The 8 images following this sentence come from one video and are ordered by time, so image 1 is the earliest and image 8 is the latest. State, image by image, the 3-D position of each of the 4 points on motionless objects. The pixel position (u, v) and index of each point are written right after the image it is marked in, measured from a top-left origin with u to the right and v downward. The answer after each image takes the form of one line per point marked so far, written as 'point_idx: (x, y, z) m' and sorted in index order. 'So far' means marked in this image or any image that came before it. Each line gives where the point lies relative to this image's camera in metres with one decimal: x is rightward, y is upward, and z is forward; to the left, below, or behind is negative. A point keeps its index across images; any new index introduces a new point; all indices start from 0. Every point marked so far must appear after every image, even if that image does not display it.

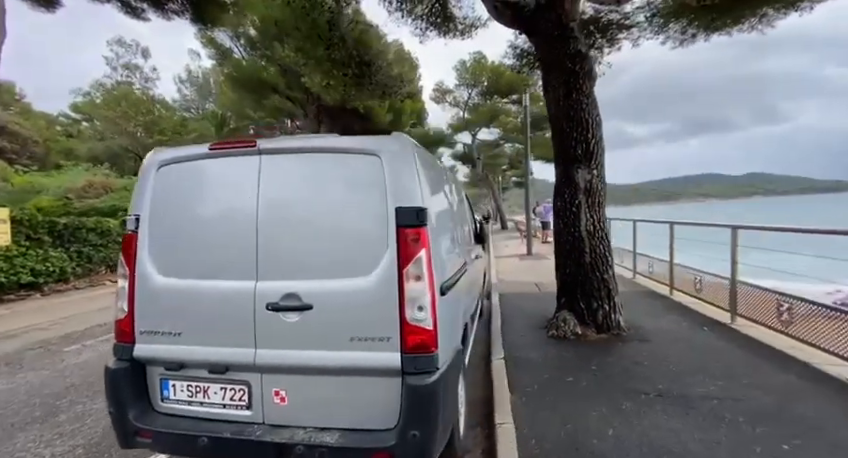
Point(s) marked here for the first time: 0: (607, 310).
0: (+1.8, -0.8, +3.9) m
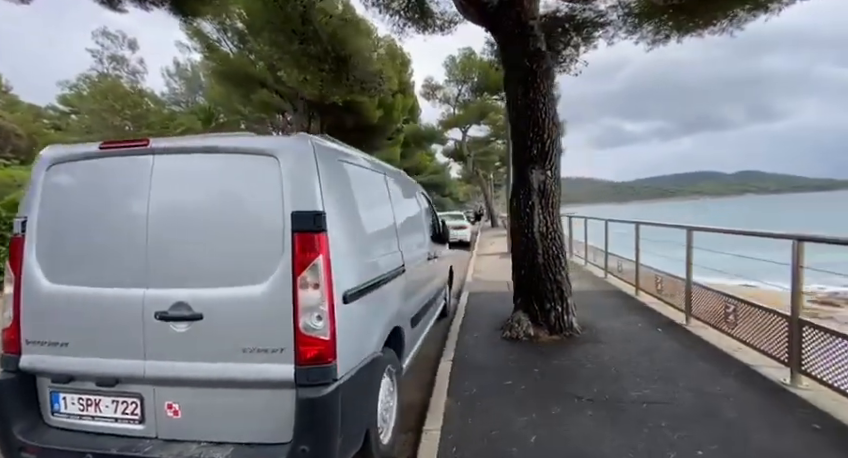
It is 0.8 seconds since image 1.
0: (+1.4, -0.8, +3.9) m
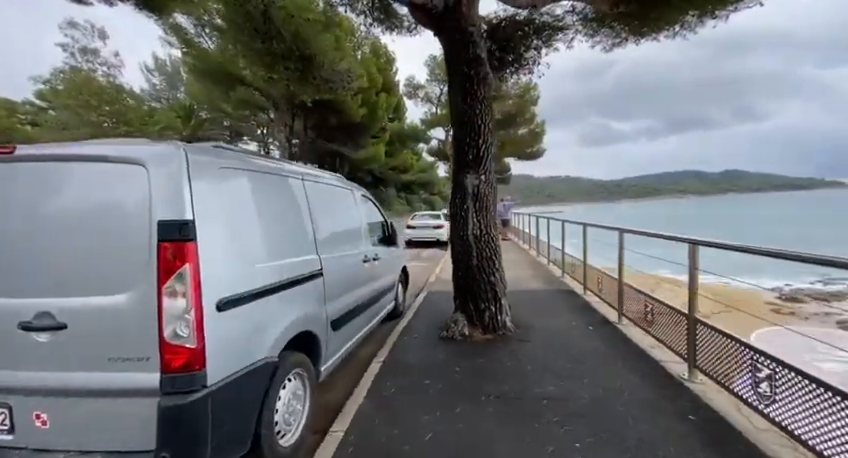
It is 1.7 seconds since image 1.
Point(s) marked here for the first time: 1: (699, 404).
0: (+0.7, -0.9, +4.0) m
1: (+1.7, -1.1, +2.3) m
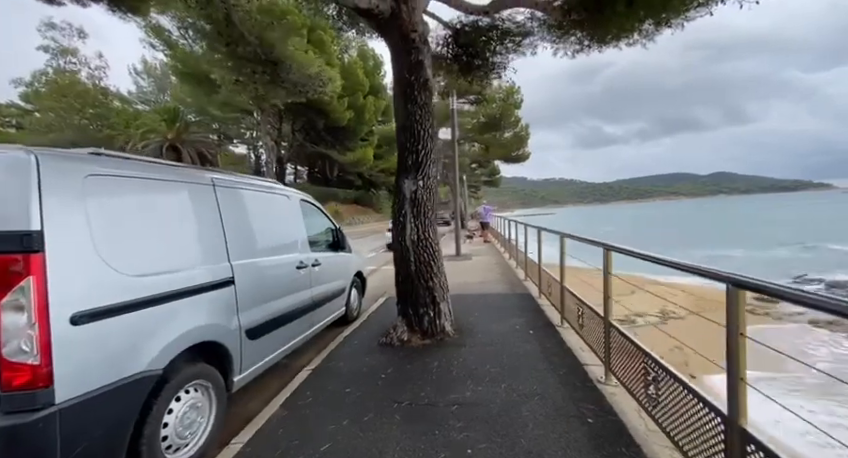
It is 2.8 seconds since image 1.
0: (+0.1, -0.9, +4.0) m
1: (+1.1, -1.1, +2.3) m
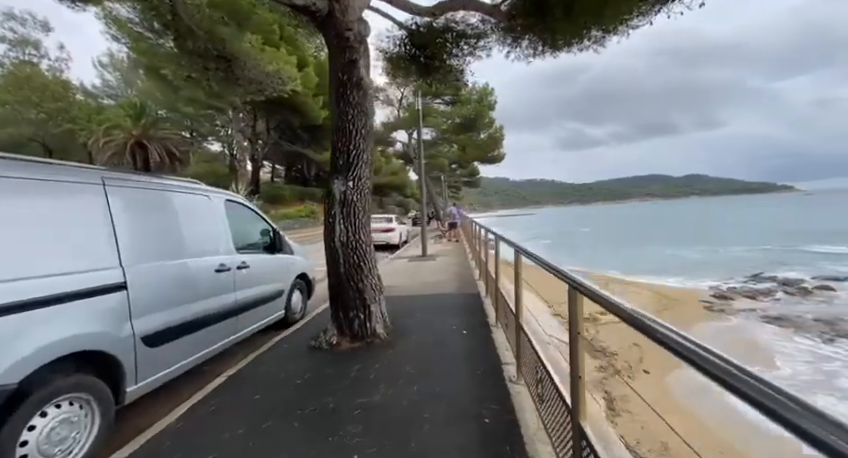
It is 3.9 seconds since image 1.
0: (-0.6, -0.9, +3.9) m
1: (+0.5, -1.1, +2.4) m
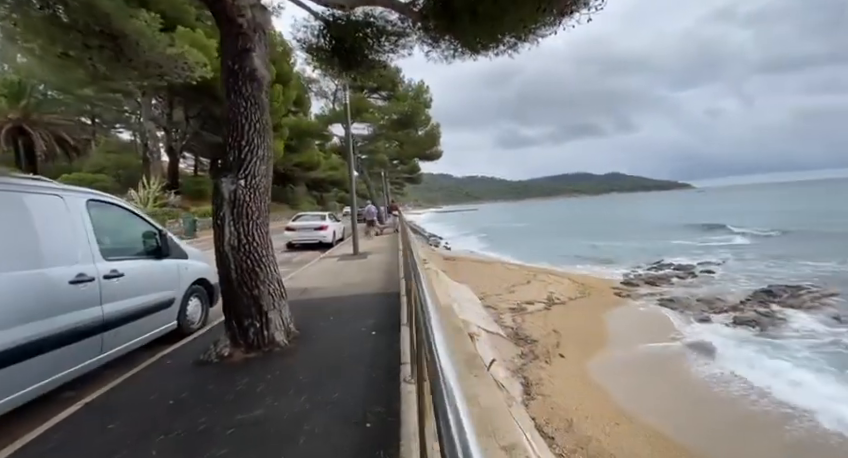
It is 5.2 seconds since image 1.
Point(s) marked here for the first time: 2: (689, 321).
0: (-1.6, -1.0, +3.7) m
1: (-0.2, -1.1, +2.3) m
2: (+8.8, -3.0, +12.2) m
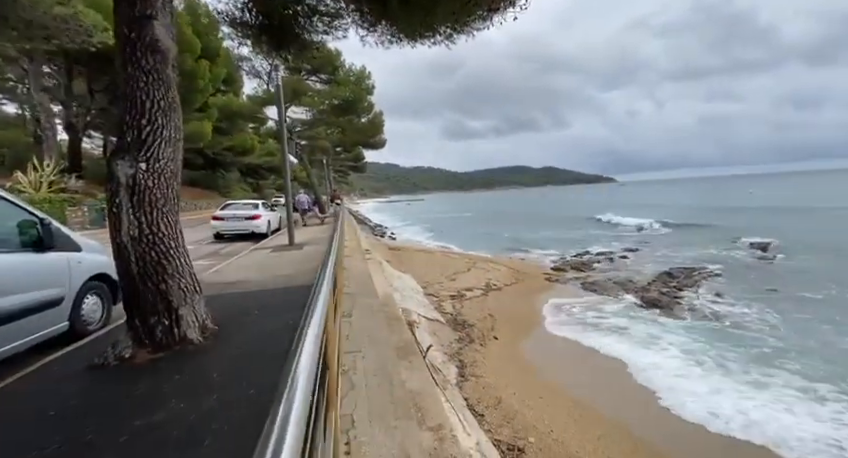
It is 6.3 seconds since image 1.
0: (-2.3, -0.9, +3.4) m
1: (-0.7, -1.1, +2.3) m
2: (+6.6, -2.6, +13.5) m
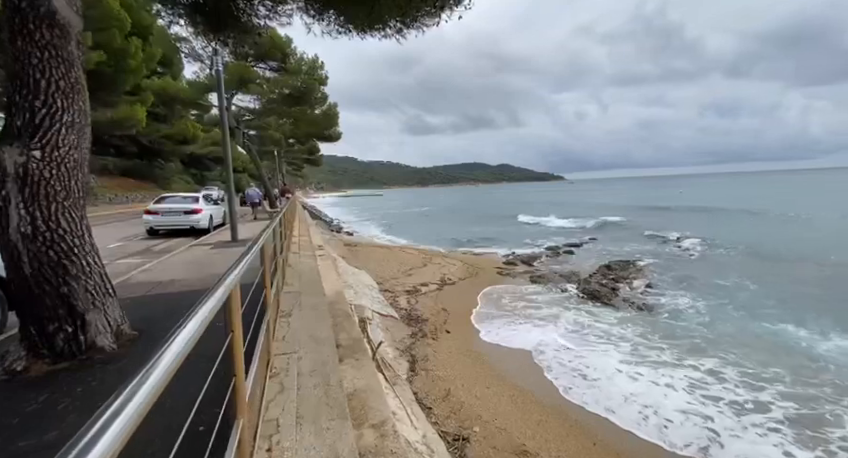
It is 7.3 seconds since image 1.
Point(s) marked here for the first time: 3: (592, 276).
0: (-2.9, -0.8, +3.0) m
1: (-1.1, -1.0, +2.2) m
2: (+4.7, -2.5, +14.2) m
3: (+7.3, -2.1, +16.8) m
